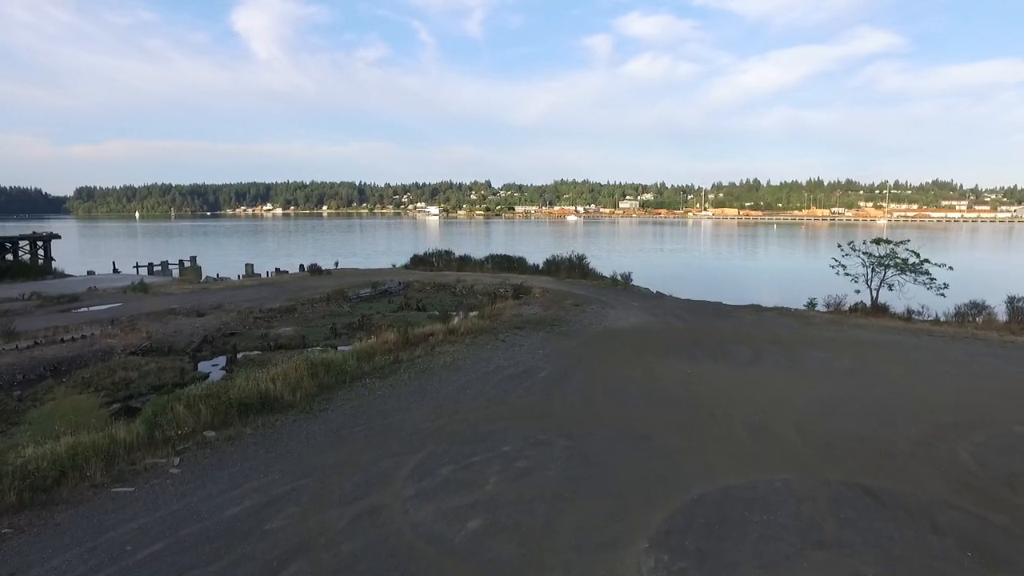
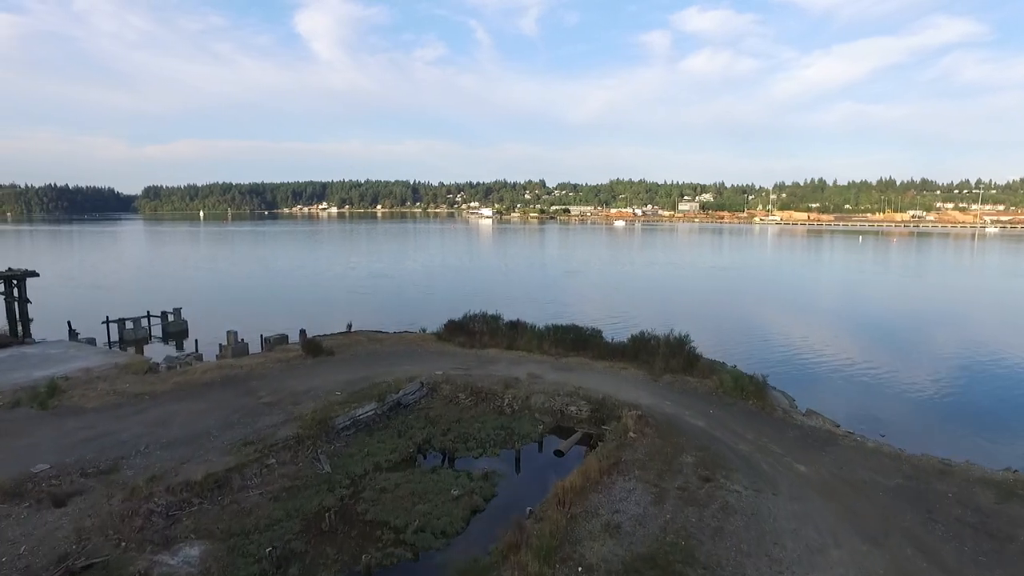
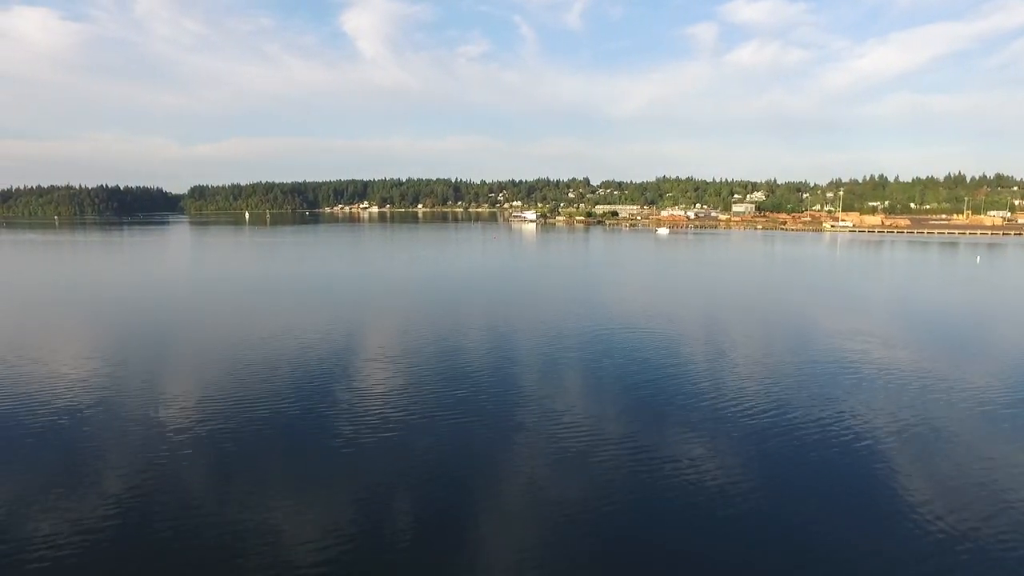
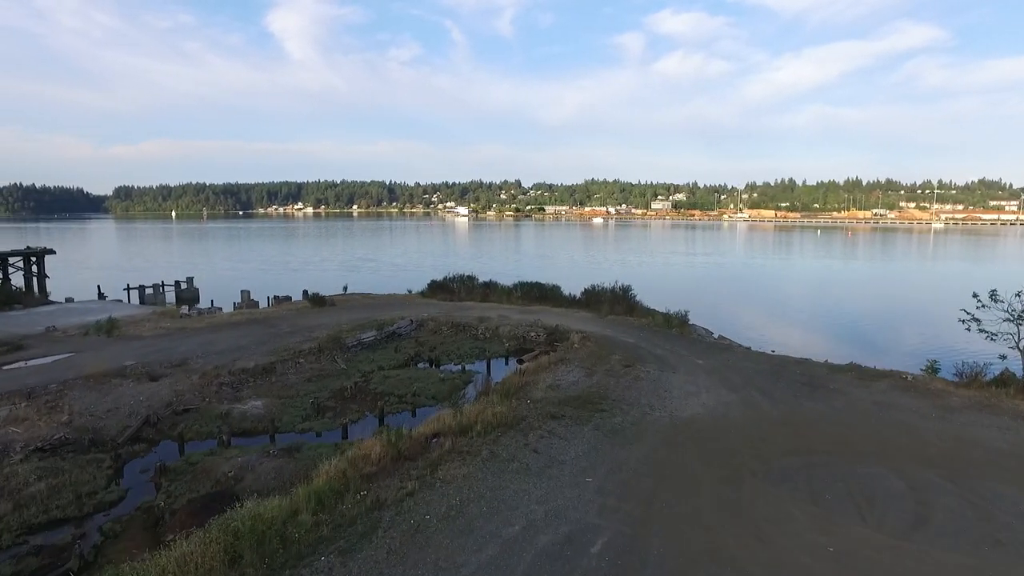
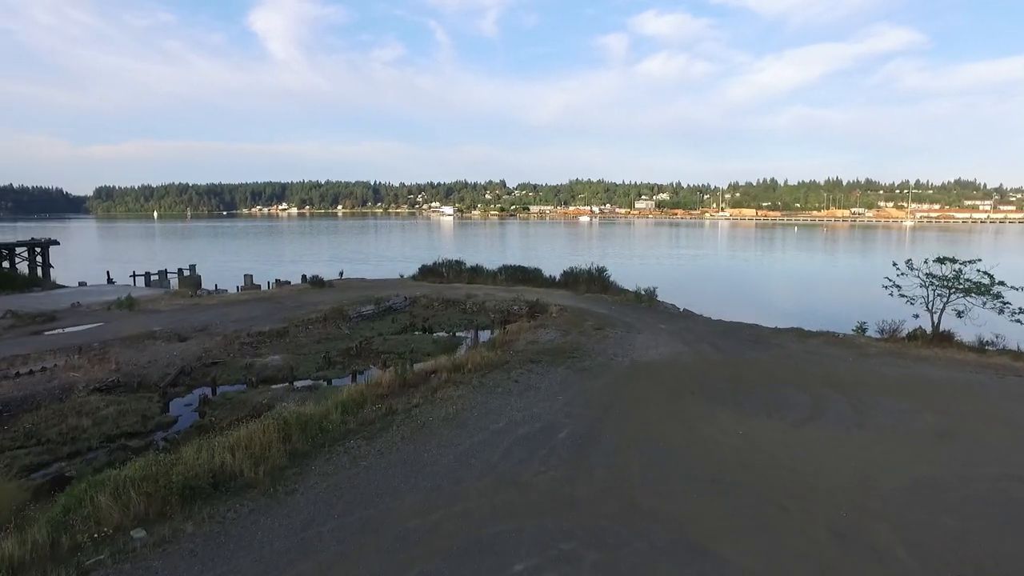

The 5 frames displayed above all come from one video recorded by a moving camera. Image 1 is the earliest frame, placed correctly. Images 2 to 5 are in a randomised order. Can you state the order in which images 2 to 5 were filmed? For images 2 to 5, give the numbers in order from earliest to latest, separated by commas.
5, 4, 2, 3
